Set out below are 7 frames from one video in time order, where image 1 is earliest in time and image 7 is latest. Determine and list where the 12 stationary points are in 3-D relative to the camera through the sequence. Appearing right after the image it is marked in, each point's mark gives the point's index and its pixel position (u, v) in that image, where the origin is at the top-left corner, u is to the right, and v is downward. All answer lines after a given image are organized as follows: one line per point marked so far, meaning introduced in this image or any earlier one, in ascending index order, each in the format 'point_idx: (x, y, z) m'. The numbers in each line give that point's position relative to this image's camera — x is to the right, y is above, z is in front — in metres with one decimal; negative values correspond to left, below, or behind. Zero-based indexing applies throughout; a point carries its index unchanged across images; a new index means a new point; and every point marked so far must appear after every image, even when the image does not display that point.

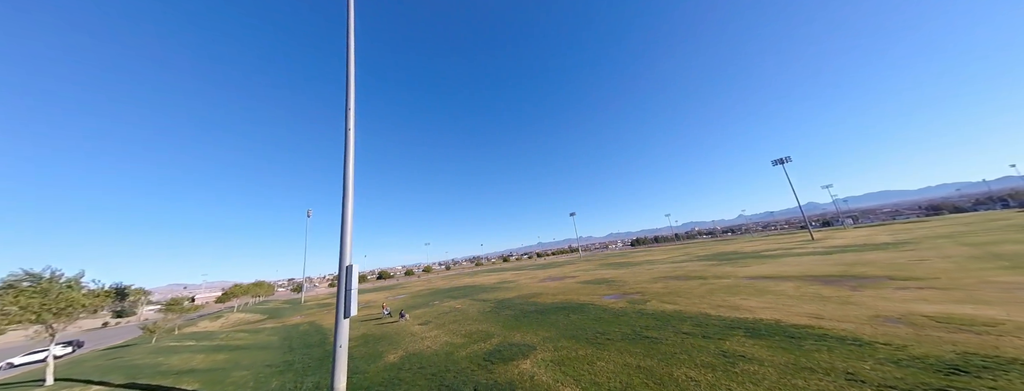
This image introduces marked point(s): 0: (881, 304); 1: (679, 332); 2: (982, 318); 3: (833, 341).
0: (+28.9, -8.5, +20.0) m
1: (+12.3, -10.0, +18.7) m
2: (+28.2, -7.4, +15.4) m
3: (+18.2, -8.3, +14.5) m
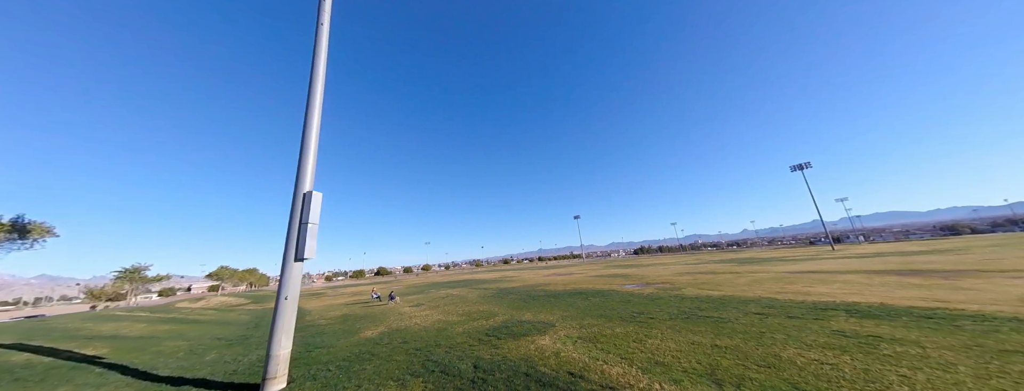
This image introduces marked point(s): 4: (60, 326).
0: (+29.6, -5.6, +15.2) m
1: (+13.0, -6.4, +14.1) m
2: (+29.0, -4.4, +10.6) m
3: (+19.0, -4.8, +9.8) m
4: (-31.4, -9.2, +17.8) m
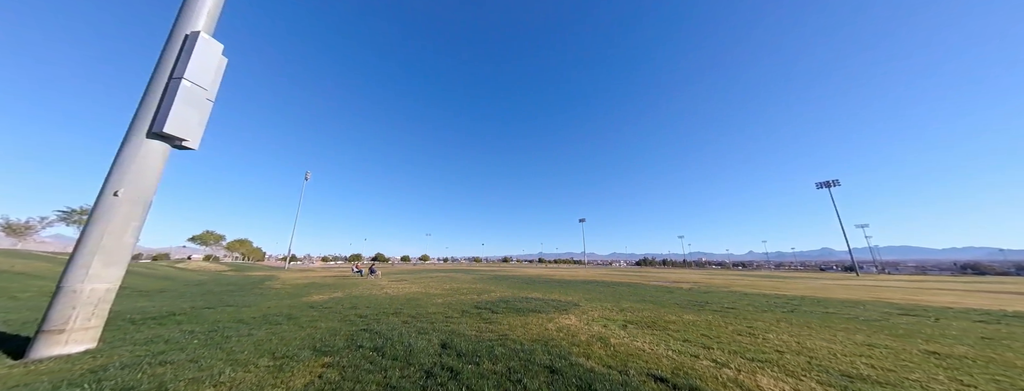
0: (+29.8, -4.7, +9.8) m
1: (+13.1, -4.1, +9.0) m
2: (+29.1, -3.4, +5.3) m
3: (+19.1, -3.0, +4.7) m
4: (-31.2, -3.1, +13.6) m
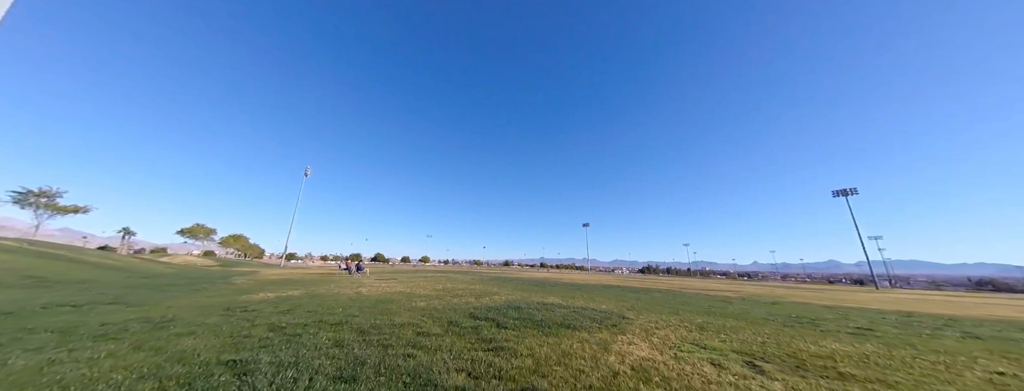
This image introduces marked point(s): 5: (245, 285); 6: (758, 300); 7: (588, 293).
0: (+30.1, -4.2, +6.4) m
1: (+13.4, -3.3, +5.8) m
2: (+29.5, -2.9, +1.8) m
3: (+19.5, -2.2, +1.3) m
4: (-30.8, -1.3, +10.8) m
5: (-15.1, -5.1, +14.5) m
6: (+13.0, -5.5, +13.4) m
7: (+3.7, -4.7, +12.2) m
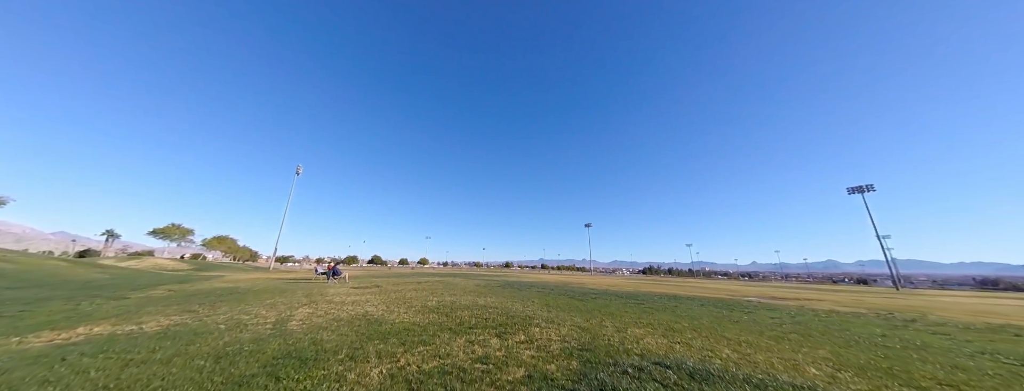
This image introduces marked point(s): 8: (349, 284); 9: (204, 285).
0: (+31.2, -2.9, +1.8) m
1: (+14.5, -2.0, +1.1) m
2: (+30.6, -1.5, -2.7) m
3: (+20.6, -0.9, -3.2) m
4: (-29.7, -0.3, +6.0) m
5: (-14.0, -4.0, +9.8) m
6: (+14.0, -4.3, +8.7) m
7: (+4.8, -3.5, +7.5) m
8: (-11.5, -6.3, +18.3) m
9: (-19.9, -5.8, +16.5) m
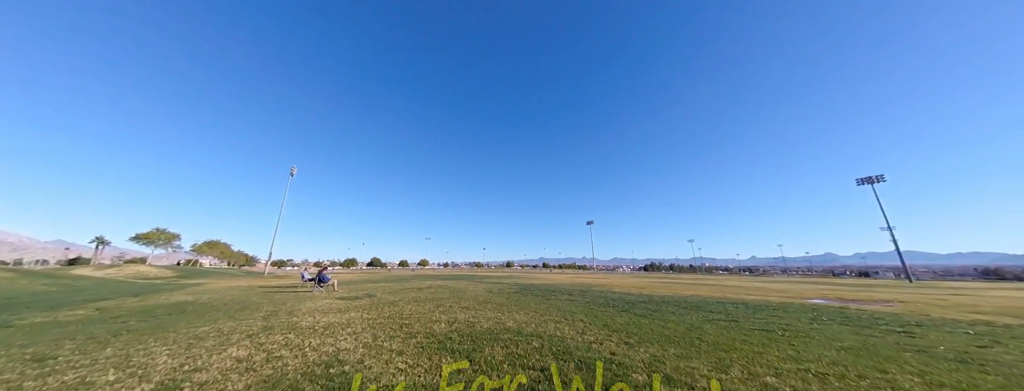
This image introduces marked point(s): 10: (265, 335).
0: (+32.3, -1.7, -0.9) m
1: (+15.6, -1.1, -1.6) m
2: (+31.6, -0.3, -5.4) m
3: (+21.6, +0.1, -6.0) m
4: (-28.7, -0.2, +3.1) m
5: (-12.9, -3.6, +7.0) m
6: (+15.1, -3.4, +6.0) m
7: (+5.9, -2.8, +4.8) m
8: (-10.4, -5.9, +15.5) m
9: (-18.8, -5.5, +13.7) m
10: (-5.6, -3.3, +5.9) m
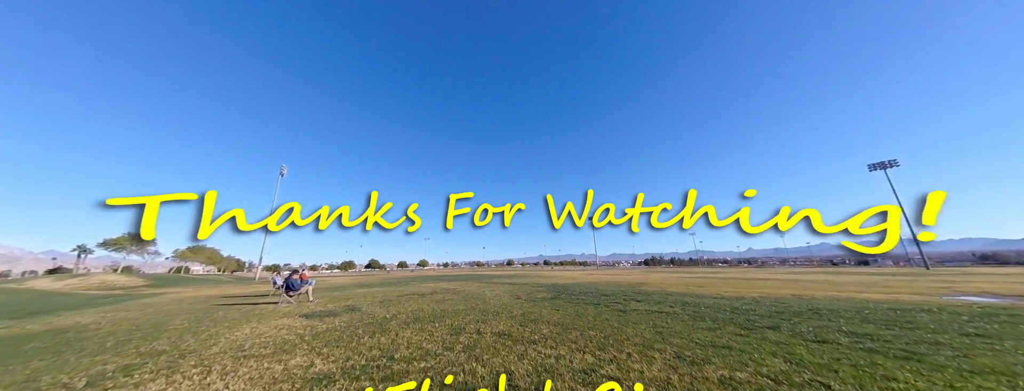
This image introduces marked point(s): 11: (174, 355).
0: (+33.9, +0.3, -4.6) m
1: (+17.2, +0.4, -5.5) m
2: (+33.2, +1.6, -9.2) m
3: (+23.2, +1.7, -9.8) m
4: (-27.2, +0.3, -1.2) m
5: (-11.3, -2.7, +2.9) m
6: (+16.7, -1.8, +2.1) m
7: (+7.5, -1.4, +0.8) m
8: (-8.9, -4.9, +11.4) m
9: (-17.2, -4.7, +9.5) m
10: (-4.0, -2.2, +1.9) m
11: (-6.2, -3.0, +4.8) m
